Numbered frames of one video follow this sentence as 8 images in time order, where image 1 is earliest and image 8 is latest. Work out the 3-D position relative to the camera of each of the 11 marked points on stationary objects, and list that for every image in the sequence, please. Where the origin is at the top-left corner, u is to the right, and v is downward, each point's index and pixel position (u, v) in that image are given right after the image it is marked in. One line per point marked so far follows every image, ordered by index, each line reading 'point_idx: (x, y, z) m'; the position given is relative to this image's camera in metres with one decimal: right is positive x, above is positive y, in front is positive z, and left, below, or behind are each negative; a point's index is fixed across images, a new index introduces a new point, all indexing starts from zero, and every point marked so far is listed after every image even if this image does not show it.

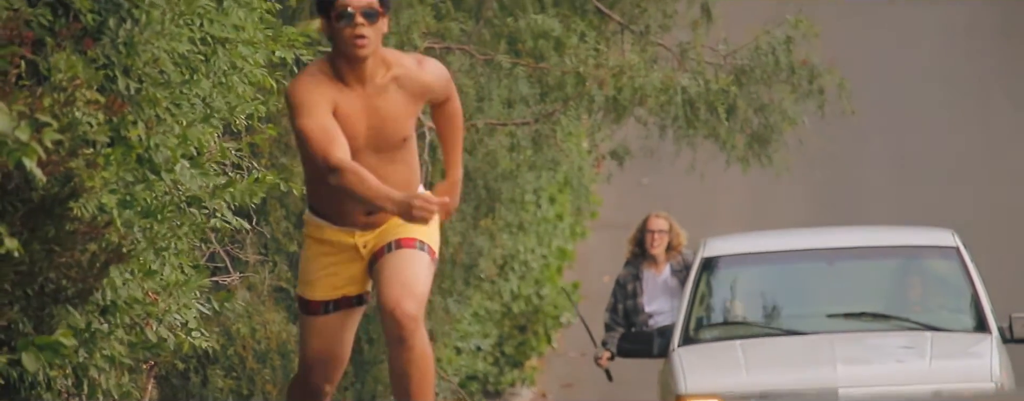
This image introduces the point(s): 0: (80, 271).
0: (-1.2, -0.2, +5.3) m
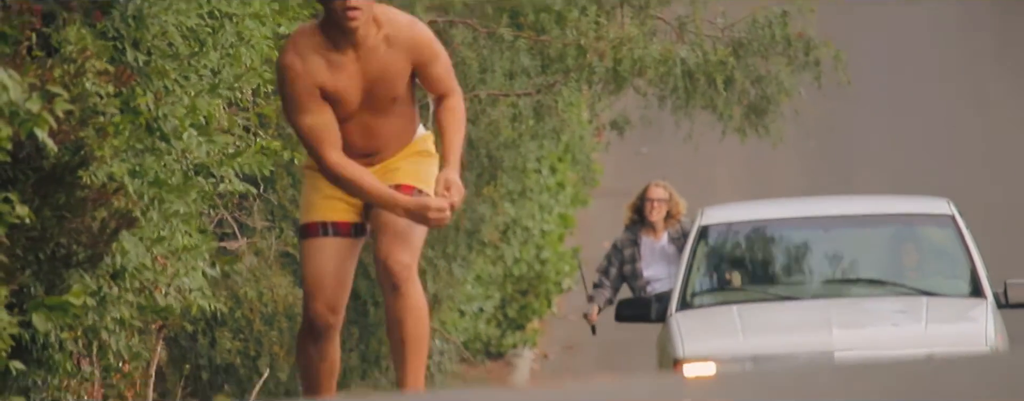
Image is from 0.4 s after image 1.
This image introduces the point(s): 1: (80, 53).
0: (-1.2, -0.1, +5.4) m
1: (-1.2, +0.4, +5.4) m
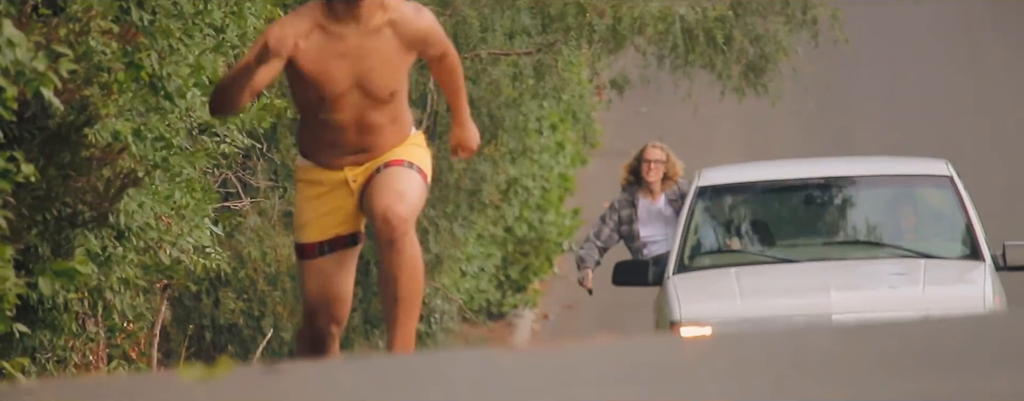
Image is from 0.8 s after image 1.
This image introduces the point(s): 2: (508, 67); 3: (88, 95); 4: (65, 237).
0: (-1.2, 0.0, +5.5) m
1: (-1.2, +0.5, +5.4) m
2: (0.0, +0.5, +6.8) m
3: (-1.3, +0.3, +5.5) m
4: (-1.3, -0.1, +5.5) m
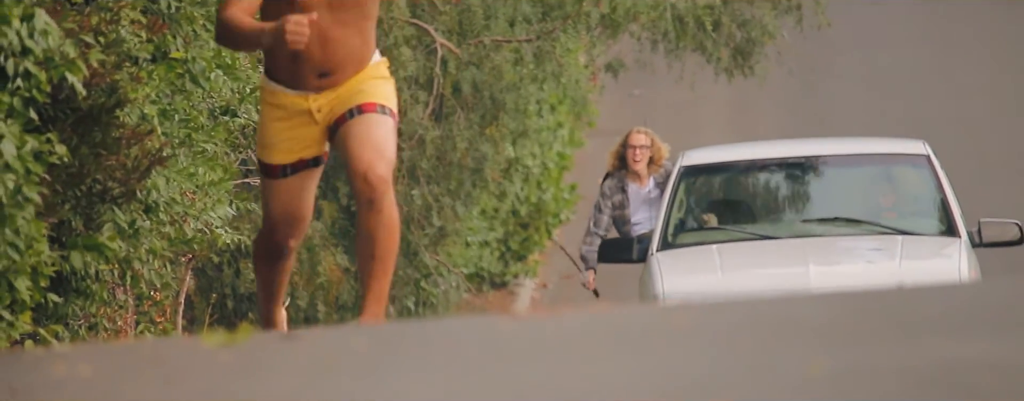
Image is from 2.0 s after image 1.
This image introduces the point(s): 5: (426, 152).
0: (-1.2, +0.1, +5.9) m
1: (-1.2, +0.6, +5.9) m
2: (0.0, +0.6, +7.2) m
3: (-1.3, +0.4, +5.9) m
4: (-1.3, 0.0, +6.0) m
5: (-0.3, +0.2, +6.5) m
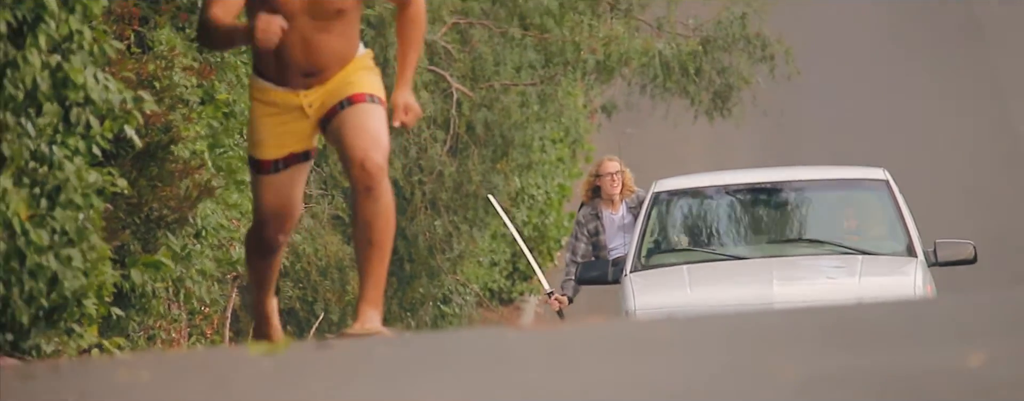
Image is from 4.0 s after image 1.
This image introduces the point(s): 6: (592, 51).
0: (-1.2, 0.0, +6.8) m
1: (-1.2, +0.5, +6.7) m
2: (0.0, +0.5, +8.0) m
3: (-1.2, +0.3, +6.8) m
4: (-1.3, -0.1, +6.8) m
5: (-0.3, +0.1, +7.4) m
6: (+0.4, +0.7, +8.3) m
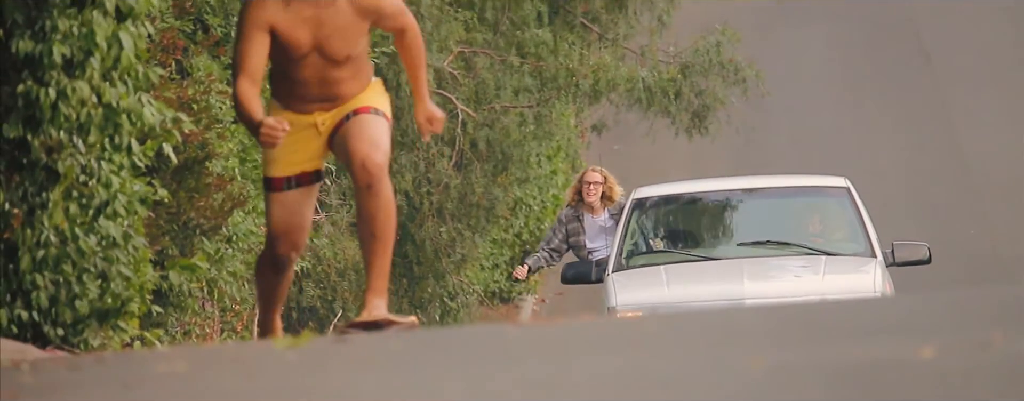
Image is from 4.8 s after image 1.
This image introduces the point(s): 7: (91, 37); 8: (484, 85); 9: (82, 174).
0: (-1.2, 0.0, +7.6) m
1: (-1.2, +0.5, +7.6) m
2: (0.0, +0.4, +8.9) m
3: (-1.2, +0.3, +7.7) m
4: (-1.3, -0.2, +7.7) m
5: (-0.3, 0.0, +8.2) m
6: (+0.4, +0.6, +9.1) m
7: (-1.7, +0.7, +7.8) m
8: (-0.1, +0.5, +8.6) m
9: (-1.8, +0.1, +7.8) m
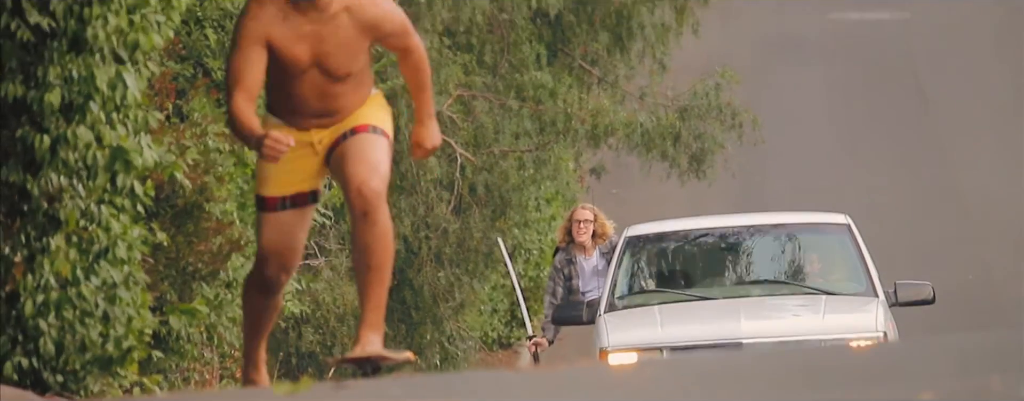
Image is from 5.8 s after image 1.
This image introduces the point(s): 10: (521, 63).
0: (-1.2, -0.2, +7.6) m
1: (-1.2, +0.3, +7.6) m
2: (0.0, +0.2, +8.9) m
3: (-1.2, +0.1, +7.6) m
4: (-1.3, -0.4, +7.7) m
5: (-0.3, -0.2, +8.2) m
6: (+0.4, +0.4, +9.1) m
7: (-1.7, +0.5, +7.8) m
8: (-0.1, +0.3, +8.6) m
9: (-1.8, -0.1, +7.8) m
10: (0.0, +0.6, +8.3) m
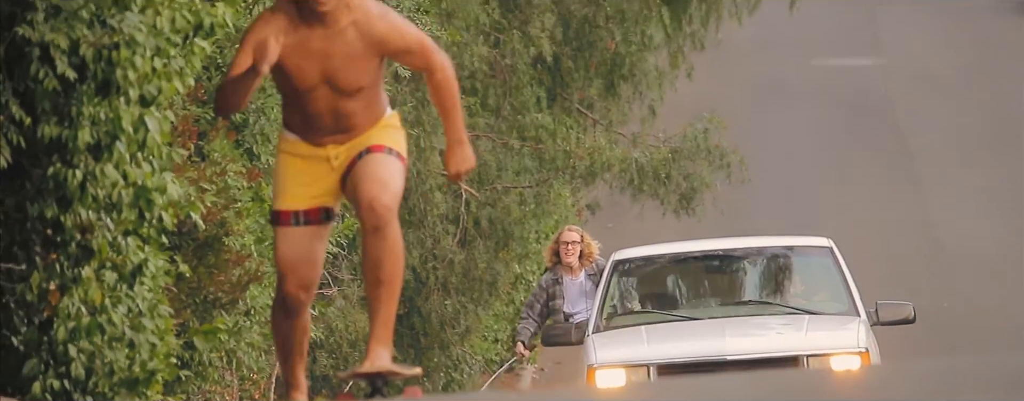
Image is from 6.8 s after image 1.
0: (-1.2, -0.4, +8.2) m
1: (-1.2, +0.2, +8.1) m
2: (0.0, 0.0, +9.4) m
3: (-1.2, -0.1, +8.2) m
4: (-1.3, -0.5, +8.2) m
5: (-0.3, -0.3, +8.7) m
6: (+0.4, +0.2, +9.7) m
7: (-1.7, +0.3, +8.3) m
8: (-0.1, +0.2, +9.1) m
9: (-1.8, -0.2, +8.3) m
10: (0.0, +0.5, +8.8) m
